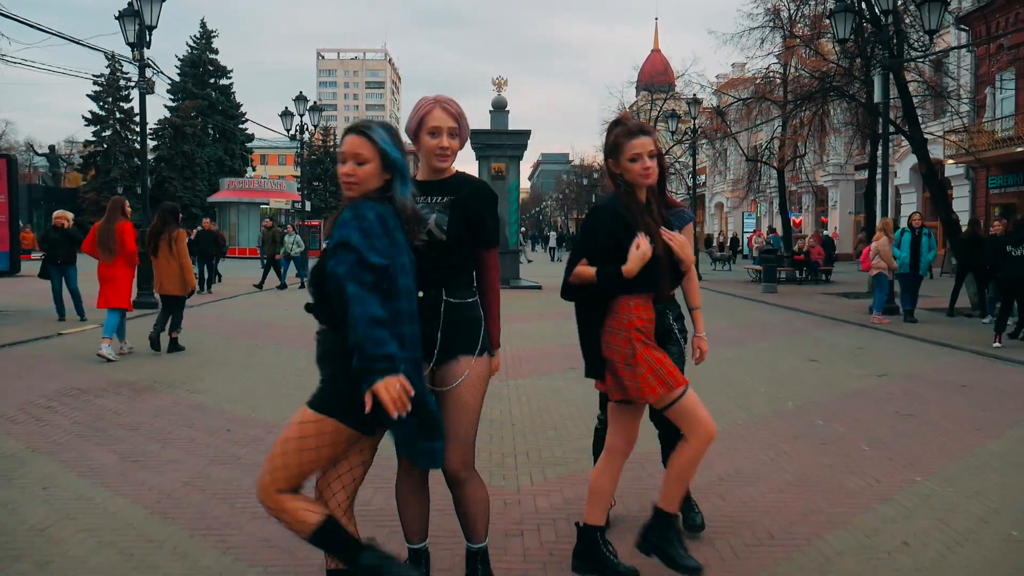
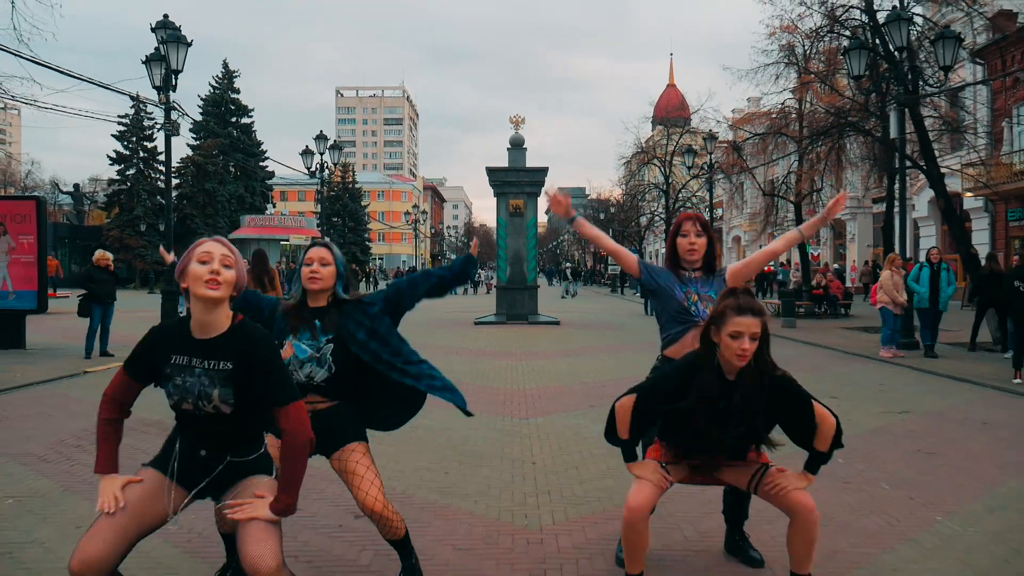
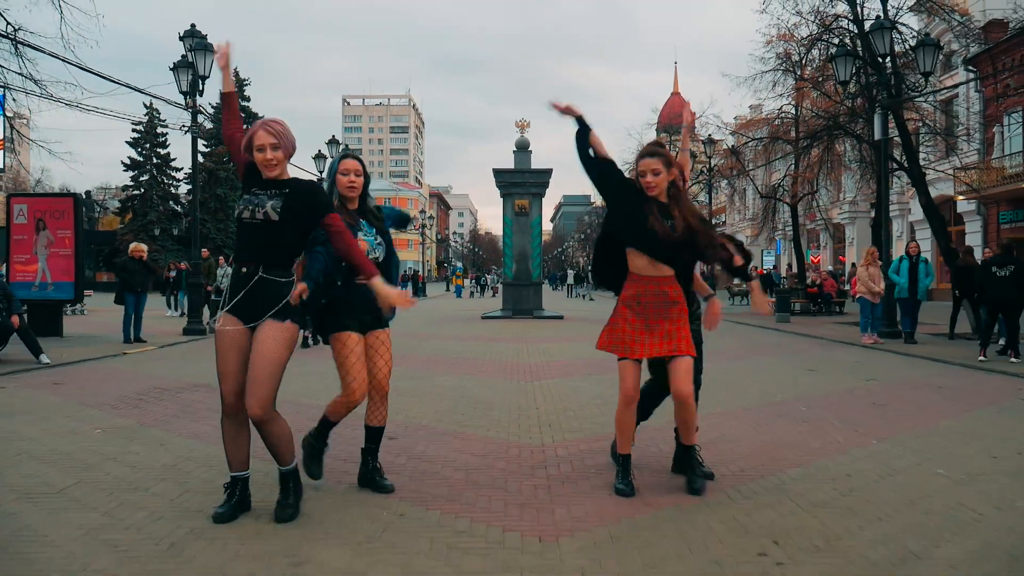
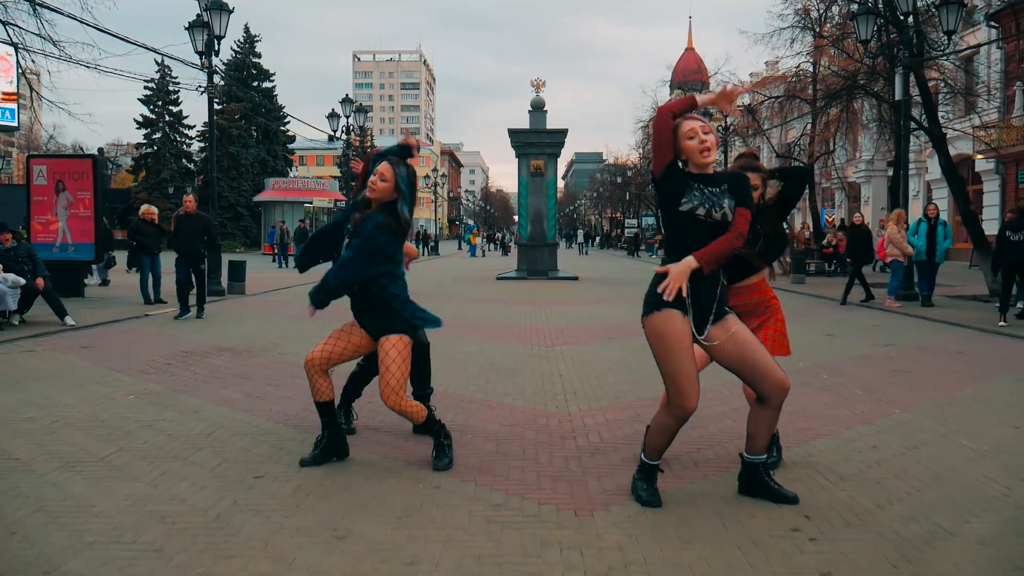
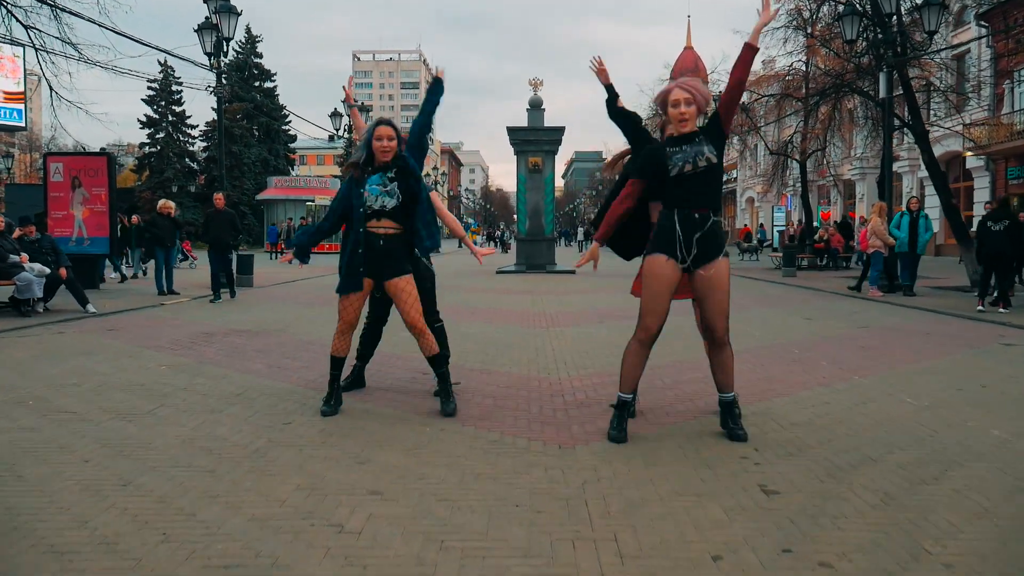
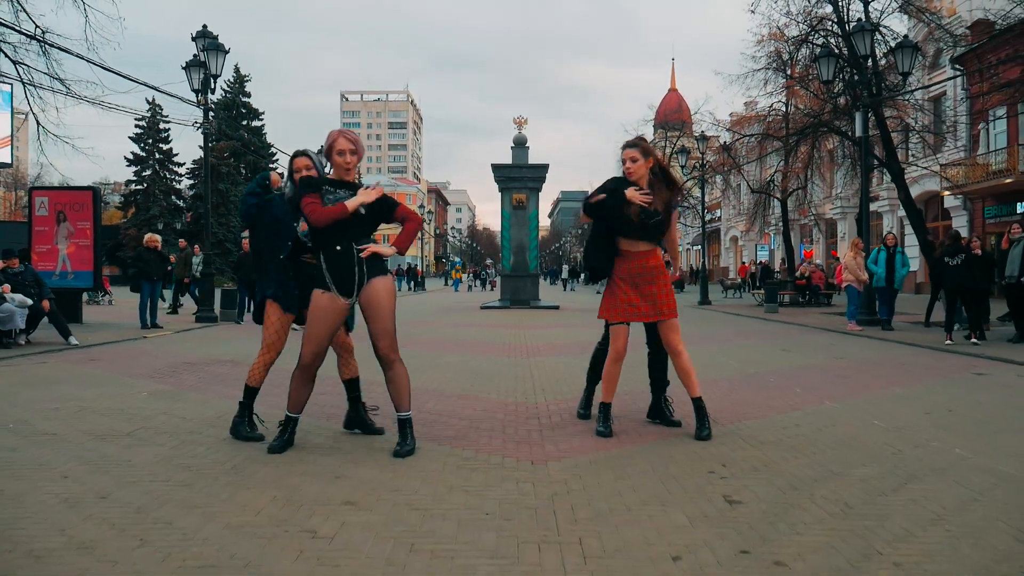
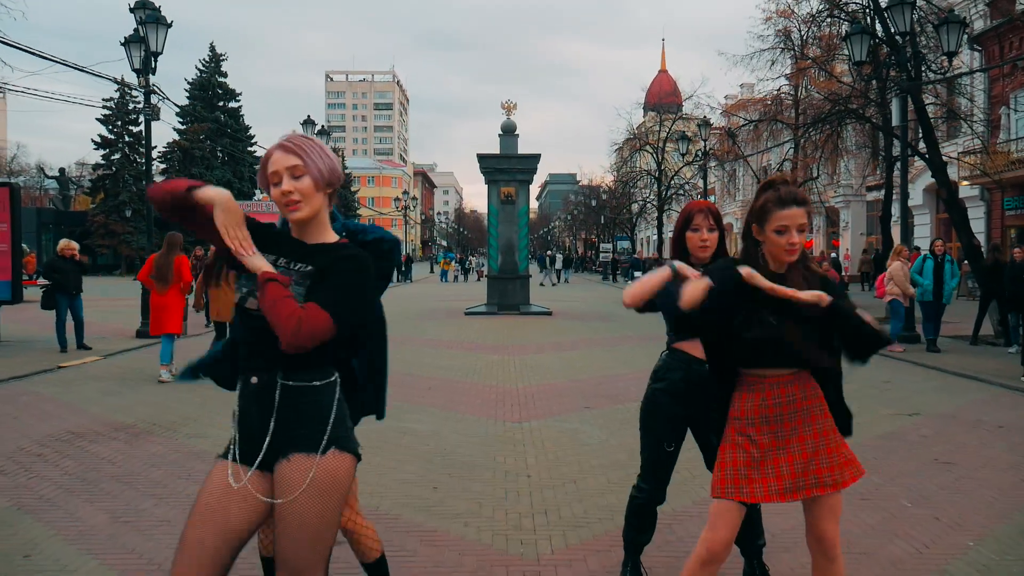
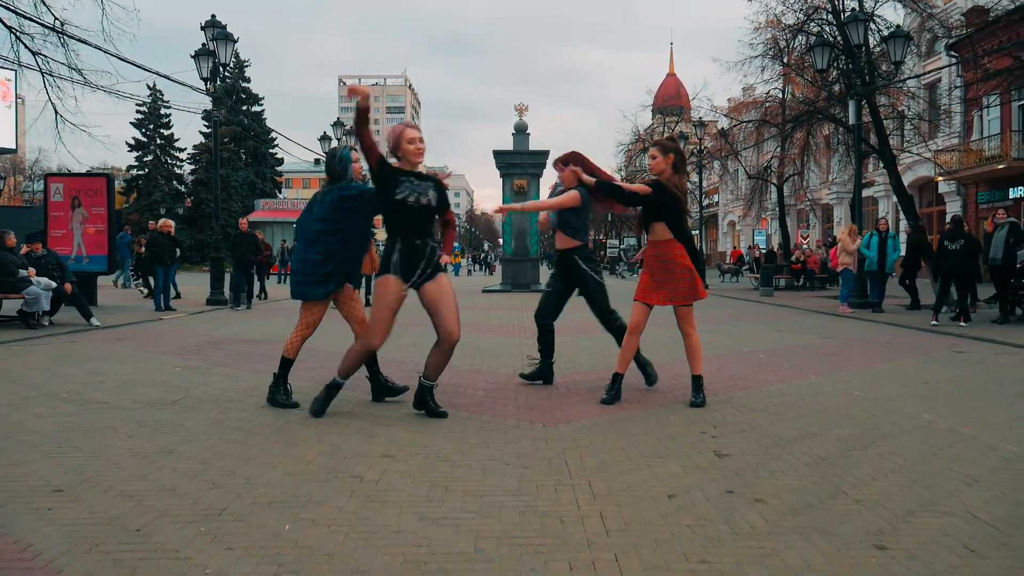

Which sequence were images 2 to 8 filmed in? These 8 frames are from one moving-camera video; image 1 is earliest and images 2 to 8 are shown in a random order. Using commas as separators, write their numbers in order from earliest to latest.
7, 2, 3, 6, 8, 5, 4
